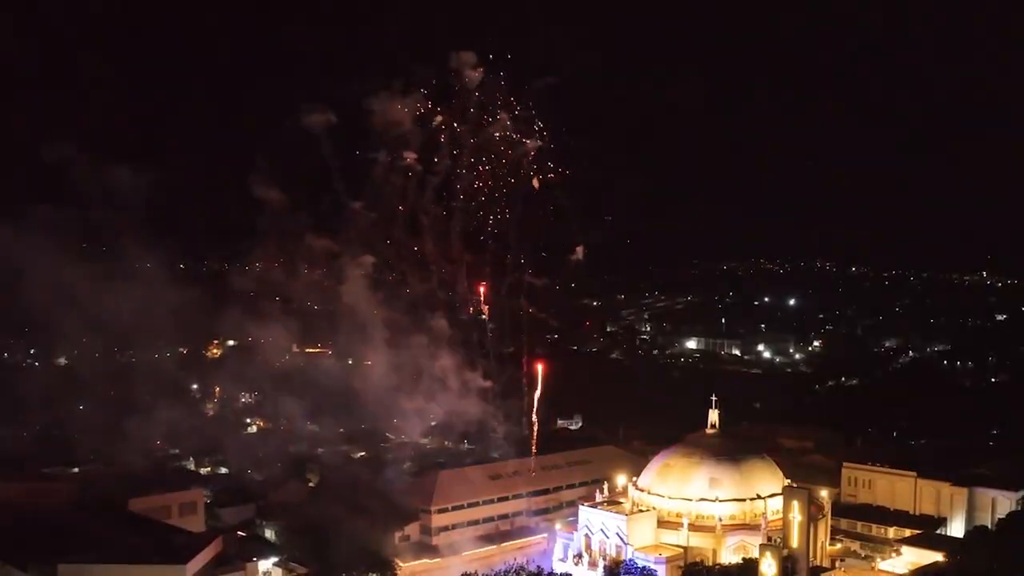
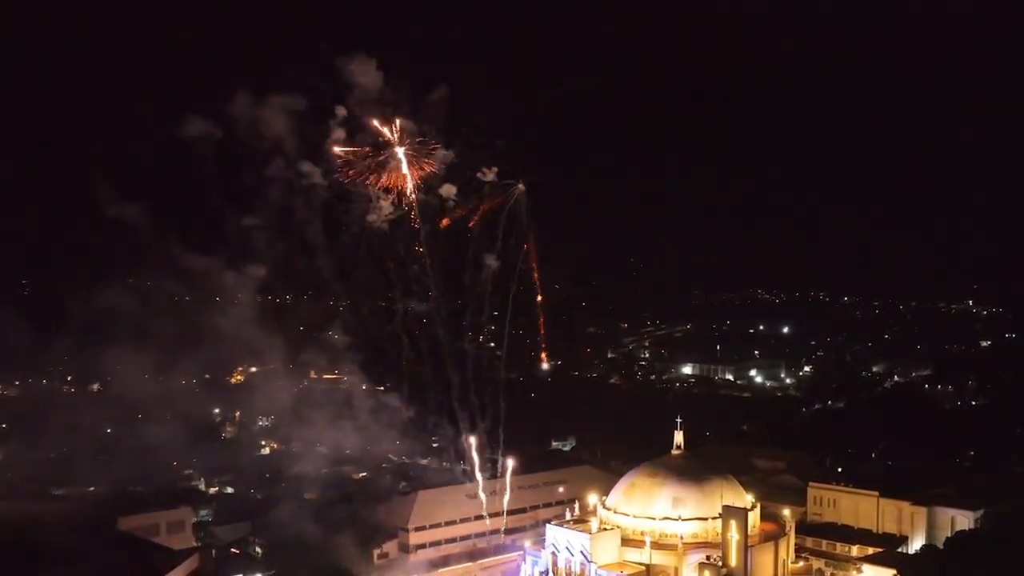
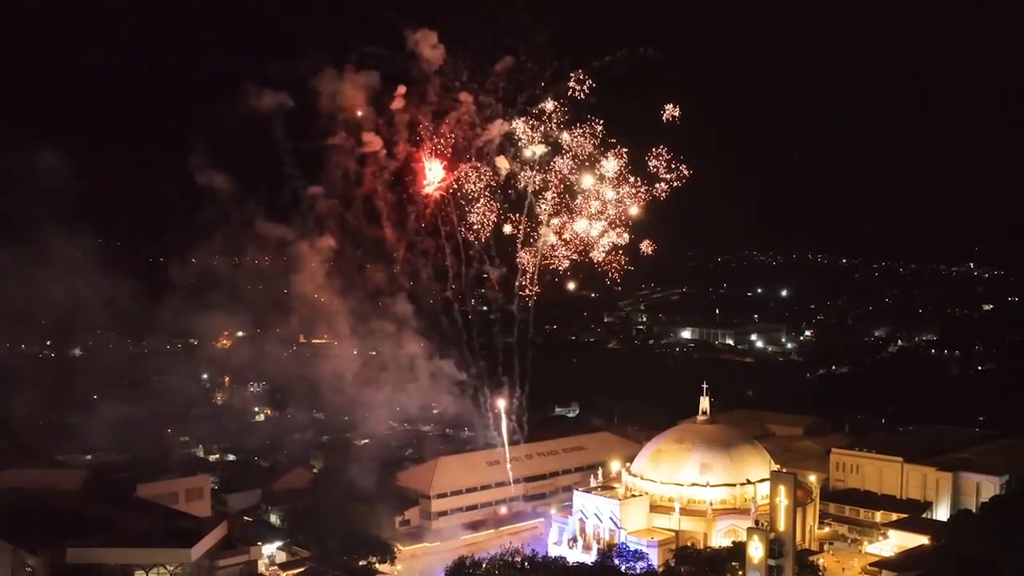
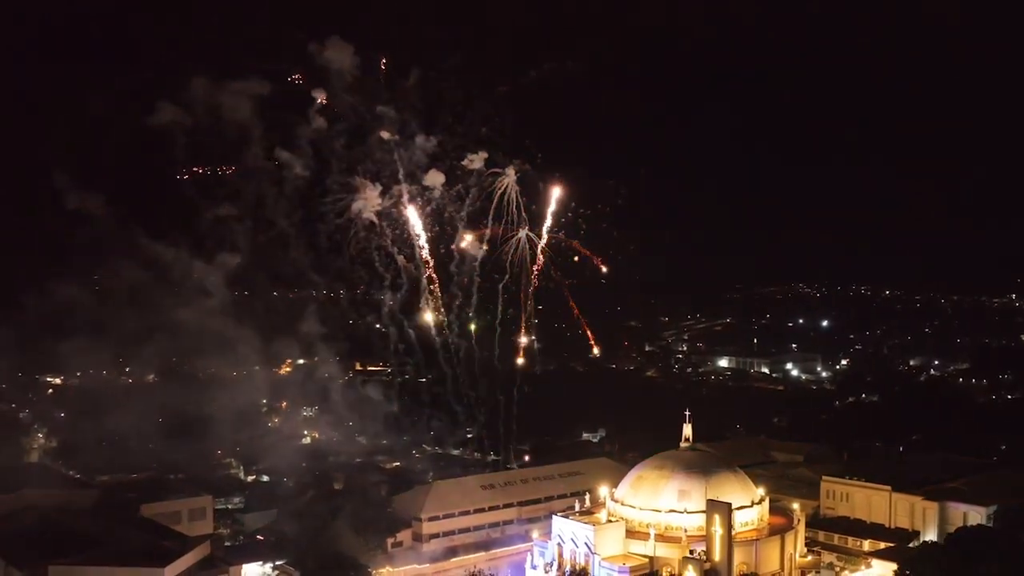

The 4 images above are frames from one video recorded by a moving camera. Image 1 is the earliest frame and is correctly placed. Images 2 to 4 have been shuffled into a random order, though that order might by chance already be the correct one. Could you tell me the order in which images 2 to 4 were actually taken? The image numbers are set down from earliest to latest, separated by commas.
3, 2, 4
